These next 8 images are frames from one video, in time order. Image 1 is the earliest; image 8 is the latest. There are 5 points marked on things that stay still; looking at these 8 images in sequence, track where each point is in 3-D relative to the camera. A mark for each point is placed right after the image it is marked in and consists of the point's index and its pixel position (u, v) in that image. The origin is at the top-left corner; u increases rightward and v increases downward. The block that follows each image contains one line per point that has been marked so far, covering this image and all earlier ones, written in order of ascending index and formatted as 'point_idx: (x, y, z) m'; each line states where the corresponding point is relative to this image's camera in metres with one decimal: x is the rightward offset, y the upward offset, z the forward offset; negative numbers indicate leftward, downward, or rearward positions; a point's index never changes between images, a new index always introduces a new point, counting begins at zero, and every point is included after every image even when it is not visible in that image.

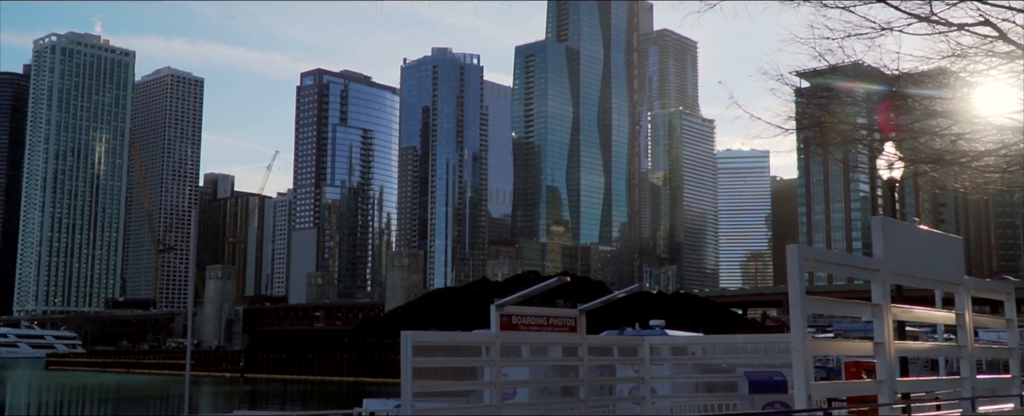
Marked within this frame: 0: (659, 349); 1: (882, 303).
0: (+3.4, -3.4, +16.9) m
1: (+7.7, -1.9, +14.5) m
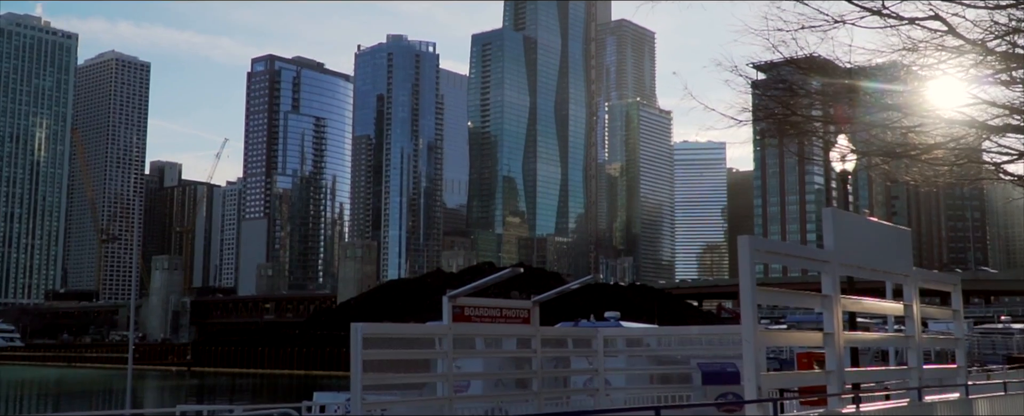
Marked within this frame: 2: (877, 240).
0: (+2.3, -3.2, +16.9) m
1: (+6.7, -1.8, +14.6) m
2: (+8.0, -0.7, +15.5) m
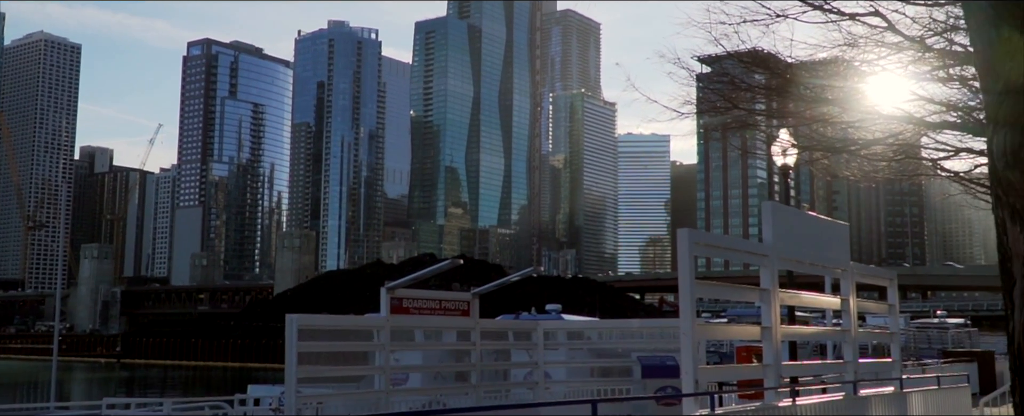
0: (+0.9, -3.0, +16.8) m
1: (+5.4, -1.6, +14.6) m
2: (+6.7, -0.6, +15.5) m
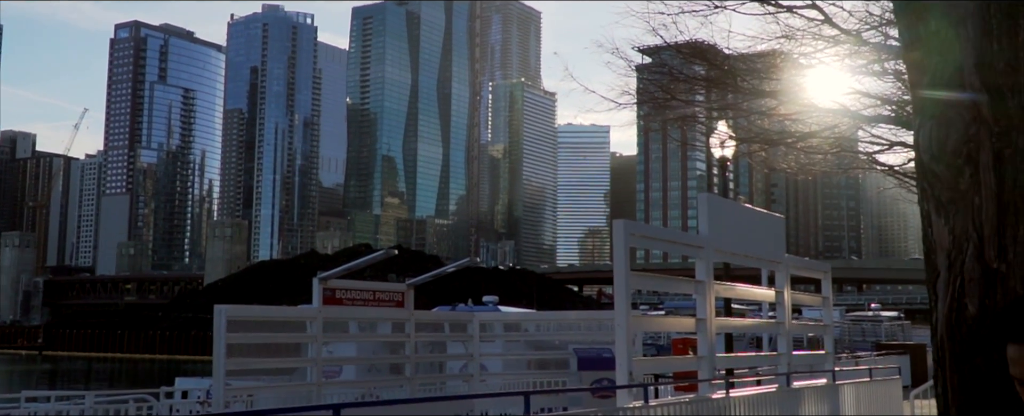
0: (-0.6, -2.8, +16.6) m
1: (+4.0, -1.5, +14.6) m
2: (+5.3, -0.4, +15.5) m
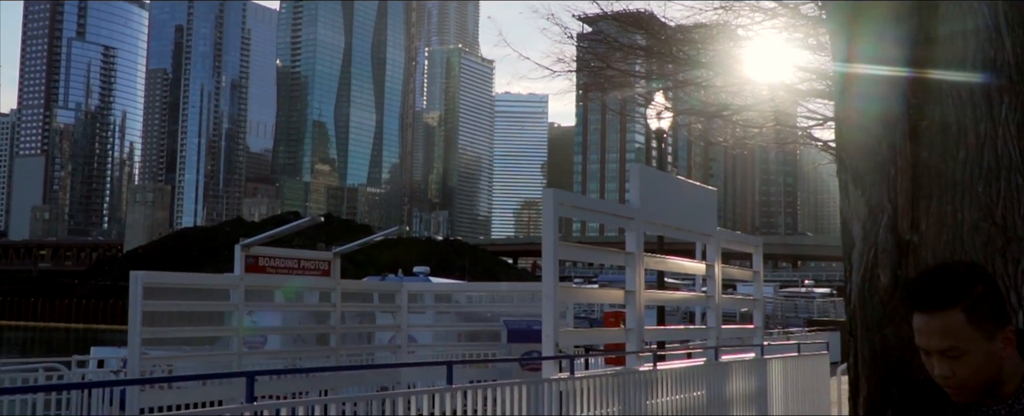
0: (-2.1, -2.1, +16.3) m
1: (+2.5, -0.9, +14.4) m
2: (+3.8, +0.2, +15.3) m
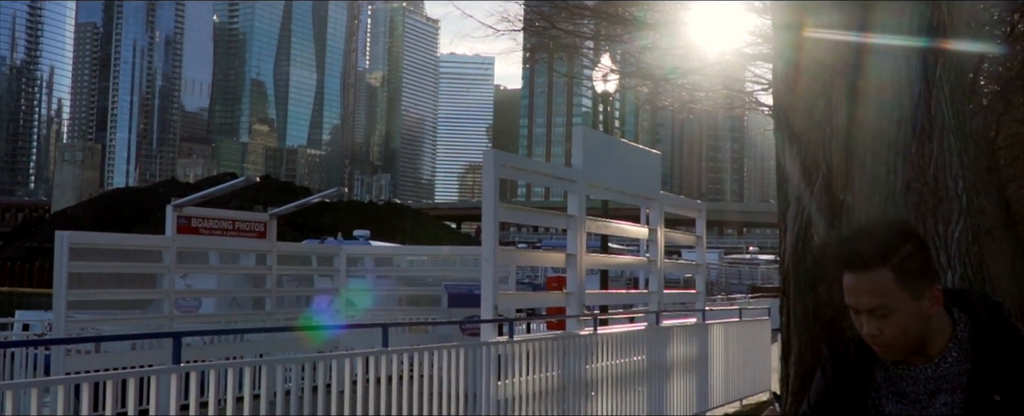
0: (-3.4, -1.2, +16.0) m
1: (+1.3, -0.1, +14.2) m
2: (+2.6, +1.0, +15.2) m
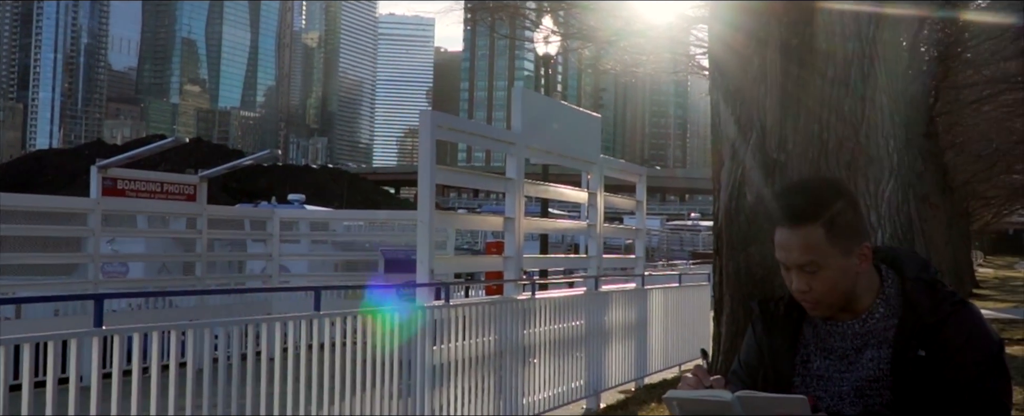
0: (-4.7, -0.4, +15.6) m
1: (+0.1, +0.6, +14.0) m
2: (+1.3, +1.7, +15.0) m
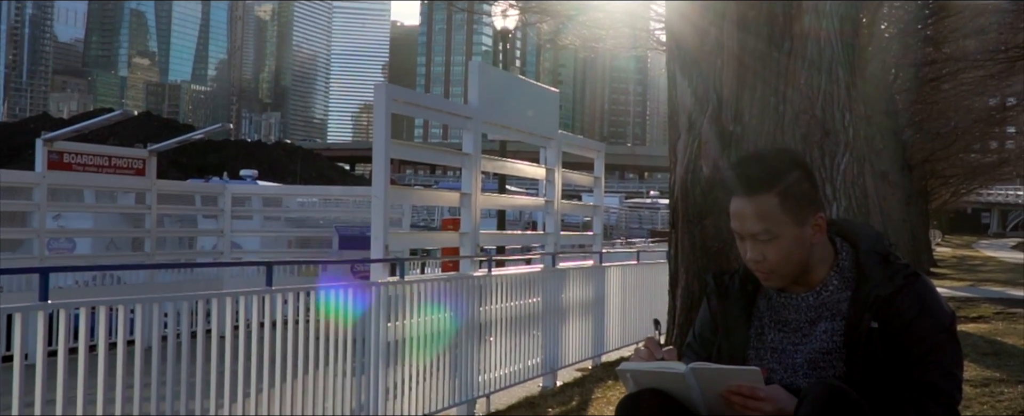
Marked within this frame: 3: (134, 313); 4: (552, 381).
0: (-5.6, +0.1, +15.3) m
1: (-0.8, +1.1, +13.8) m
2: (+0.4, +2.2, +14.8) m
3: (-5.1, -1.3, +9.3) m
4: (+1.0, -3.9, +15.8) m
